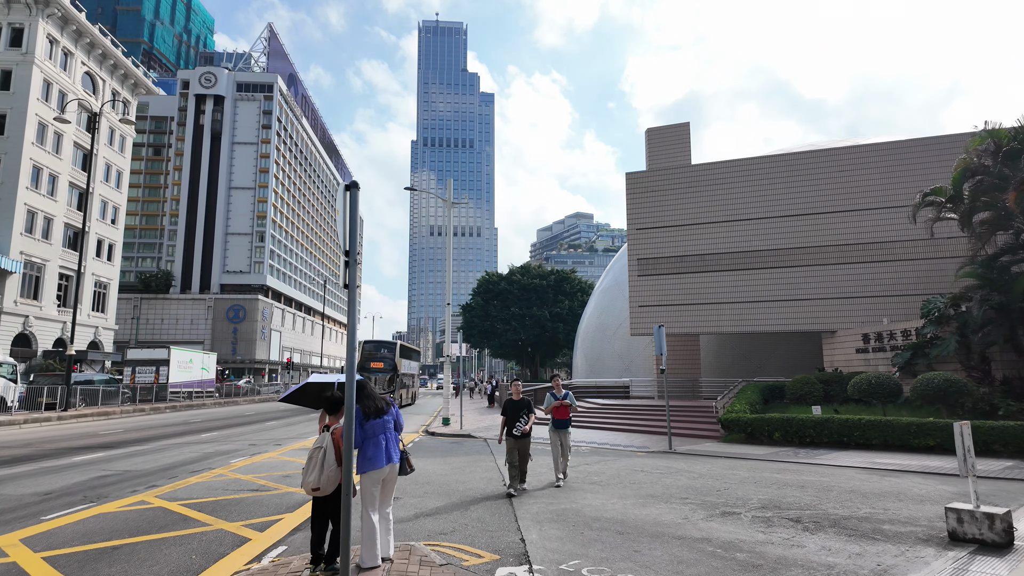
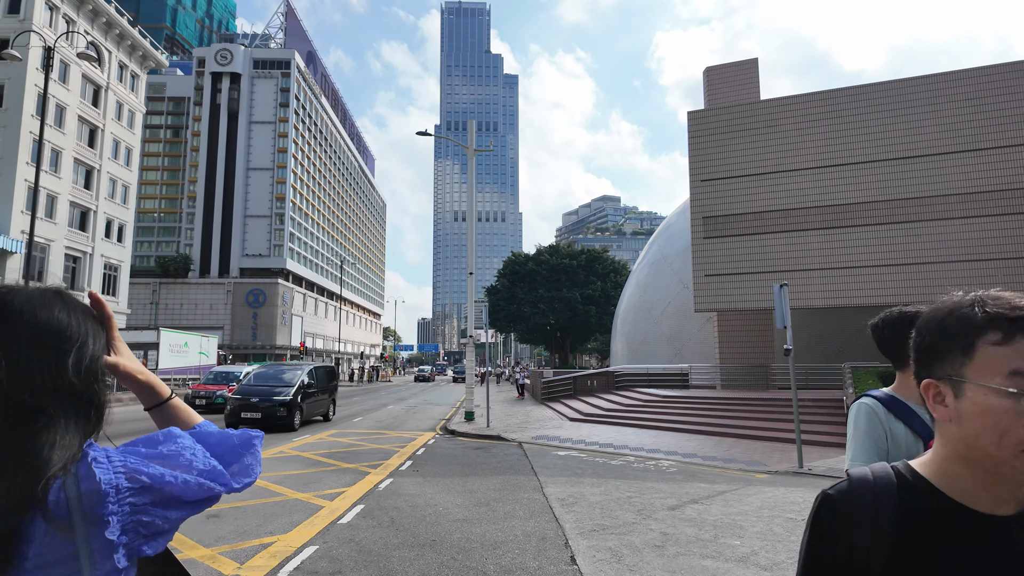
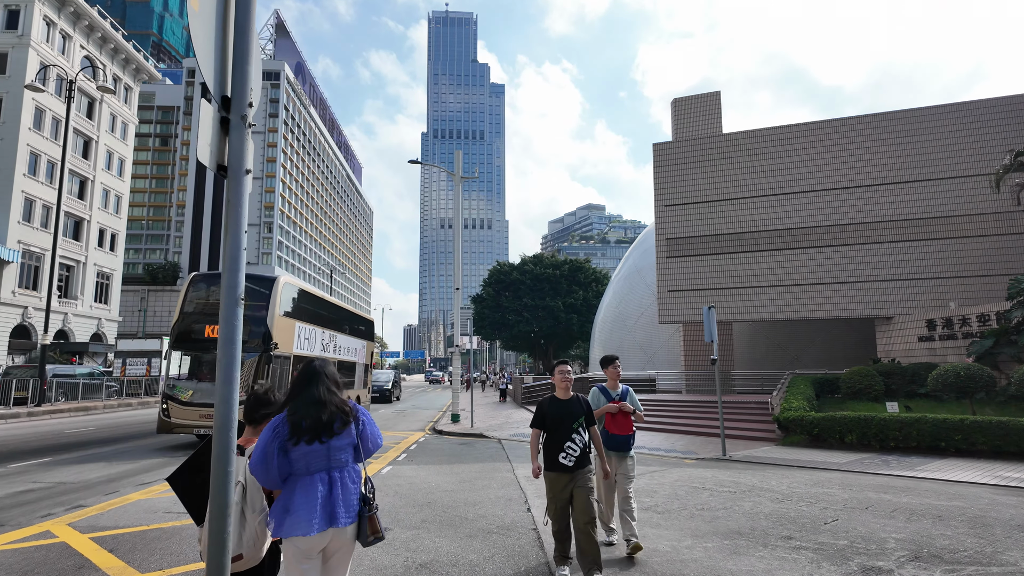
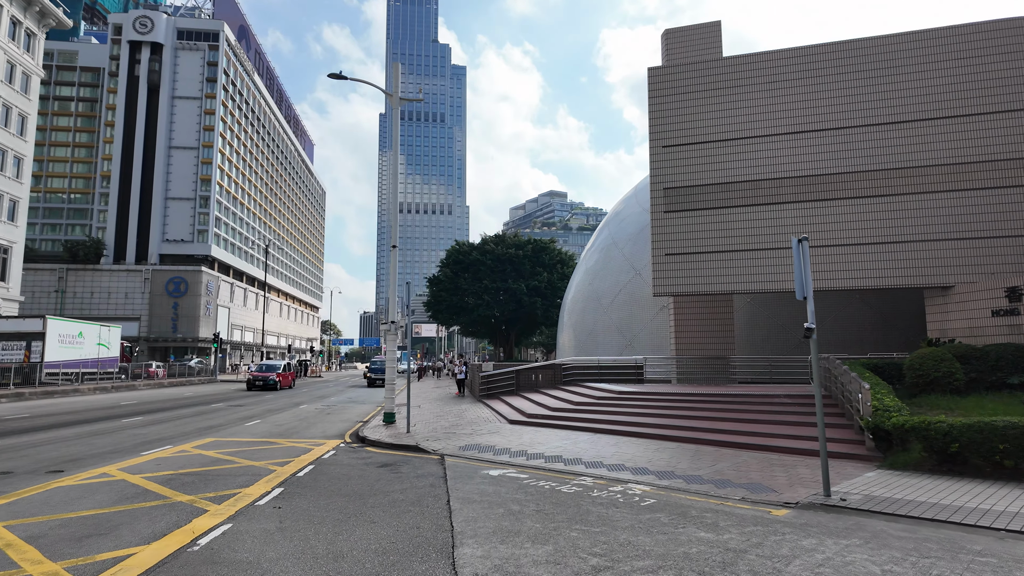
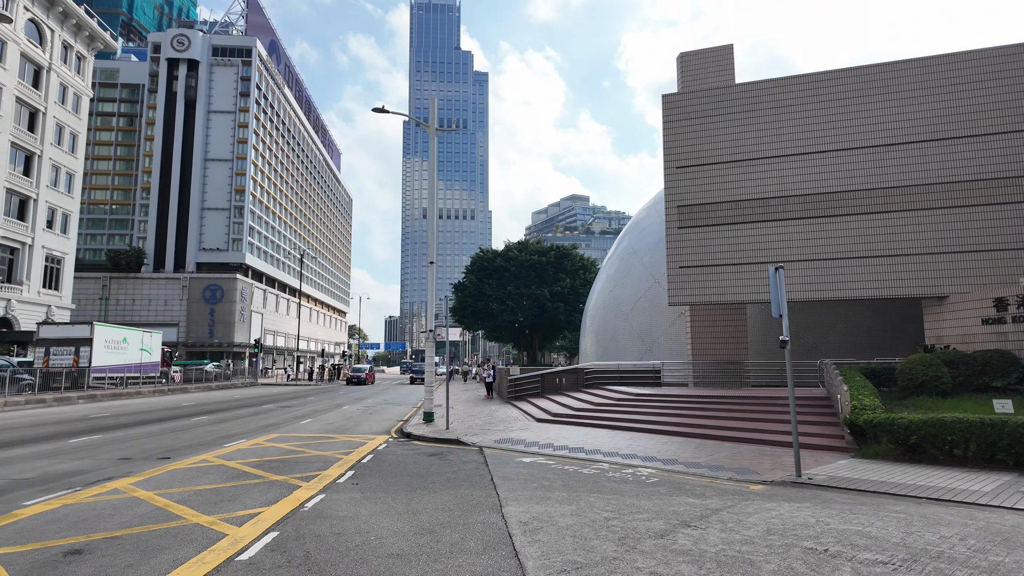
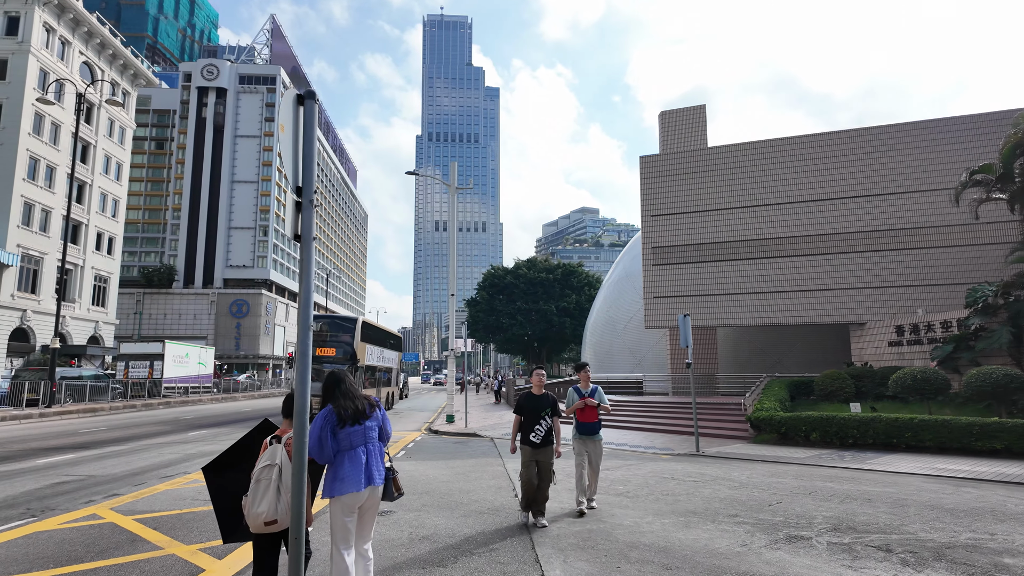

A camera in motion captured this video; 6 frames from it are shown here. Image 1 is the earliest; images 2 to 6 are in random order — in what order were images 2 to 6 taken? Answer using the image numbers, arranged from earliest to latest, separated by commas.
6, 3, 2, 5, 4
